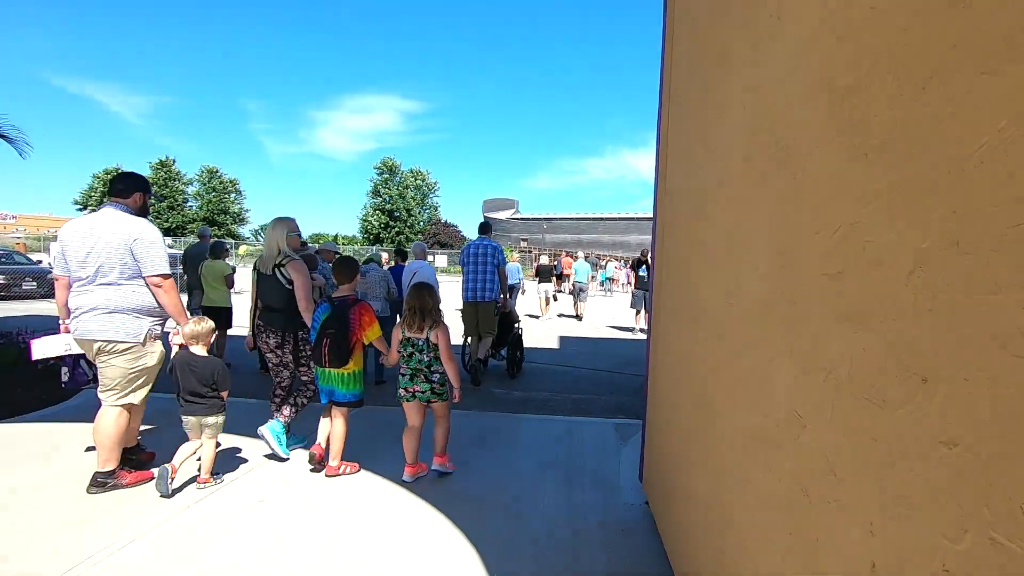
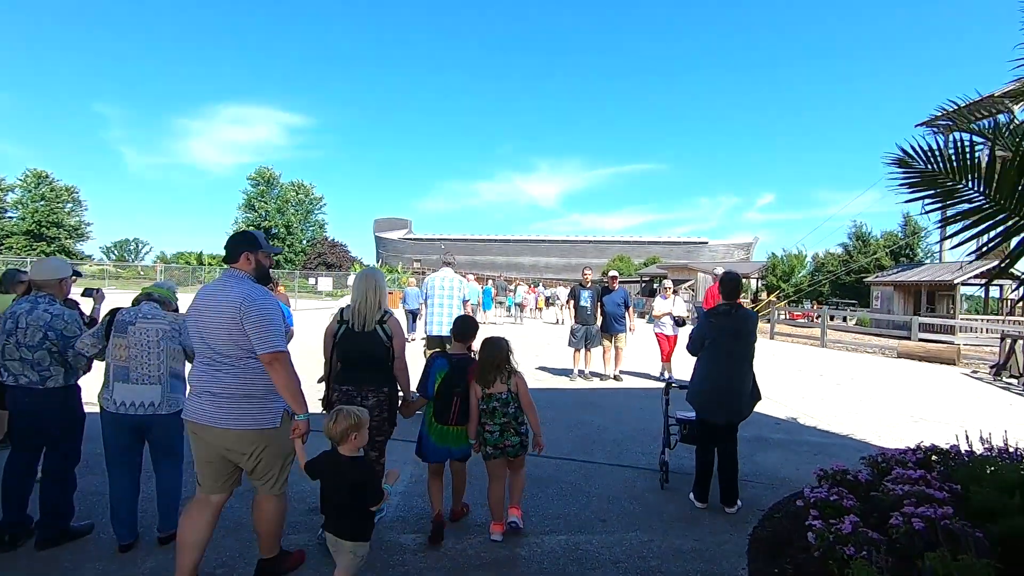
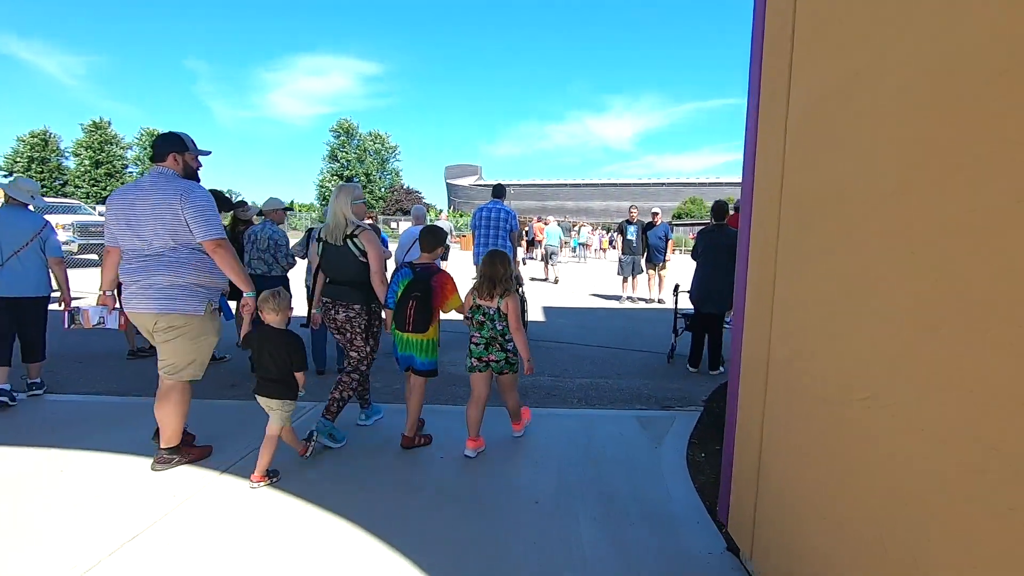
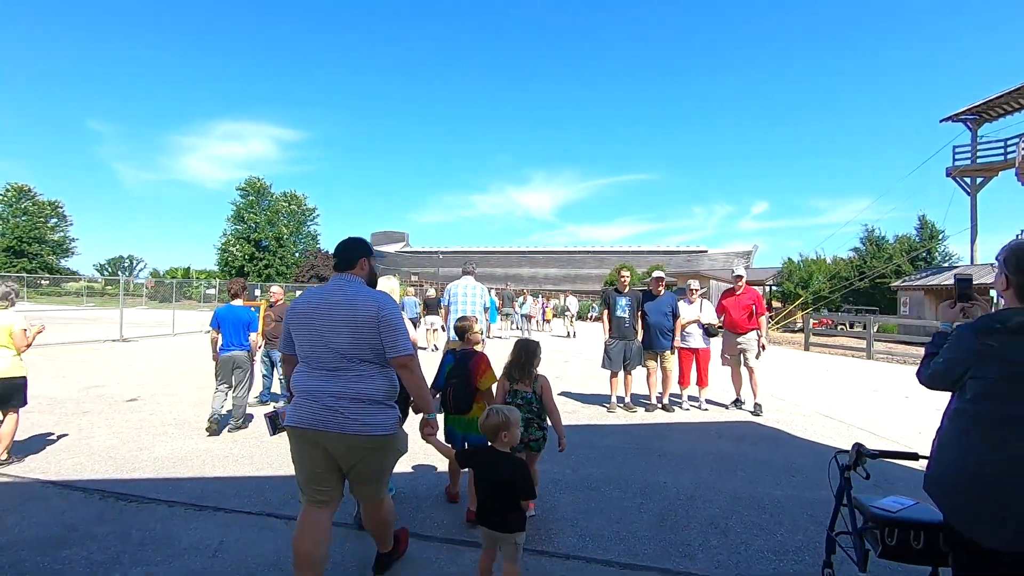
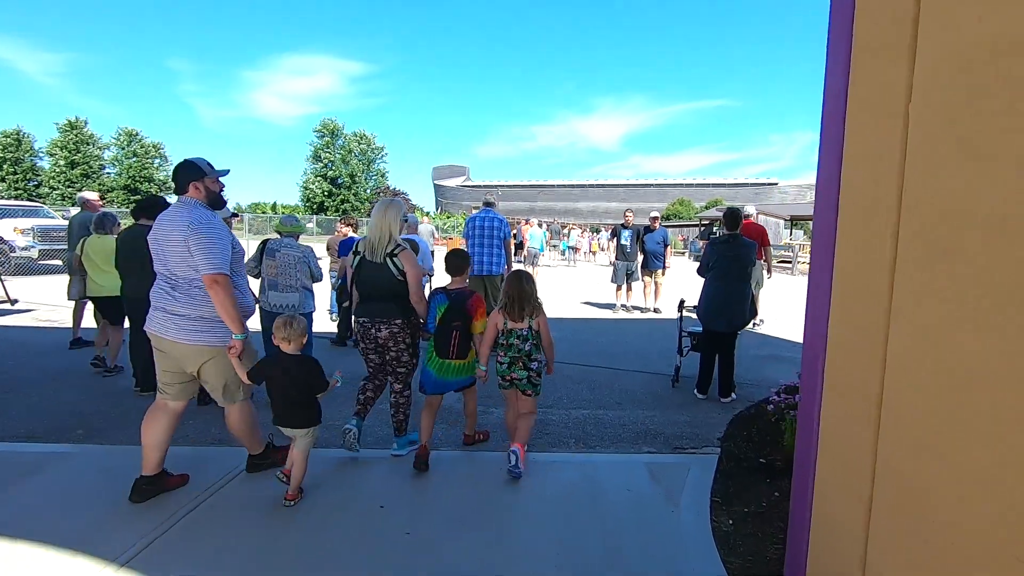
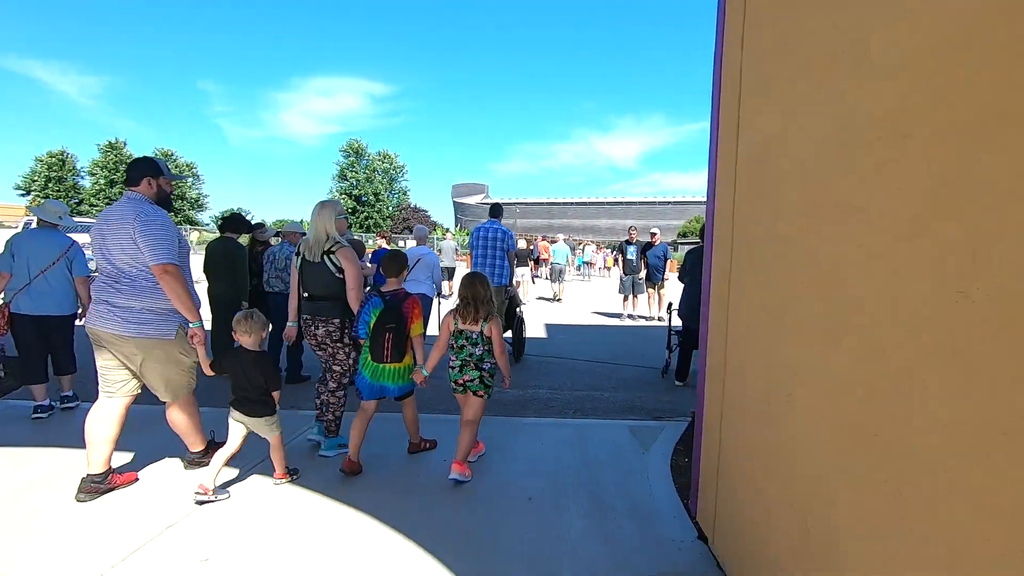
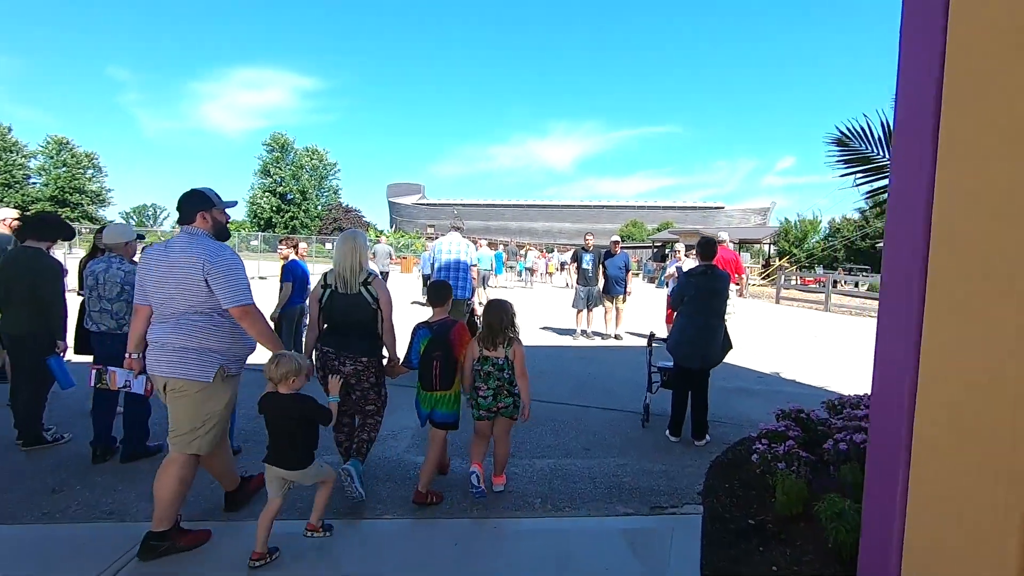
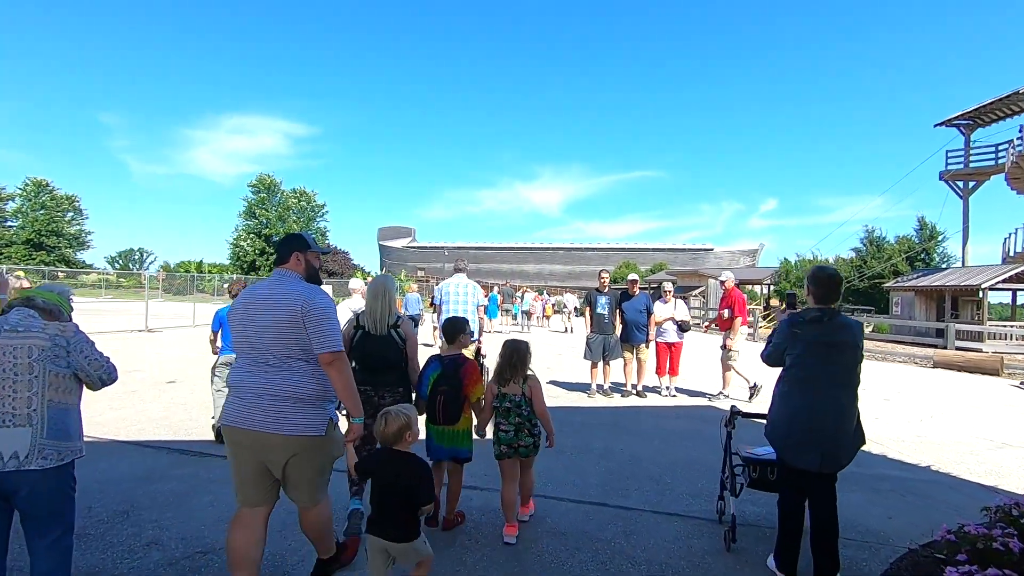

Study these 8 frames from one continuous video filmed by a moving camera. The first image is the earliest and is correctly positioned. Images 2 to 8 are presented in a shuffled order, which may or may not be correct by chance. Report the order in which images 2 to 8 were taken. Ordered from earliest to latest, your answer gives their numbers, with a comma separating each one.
6, 3, 5, 7, 2, 8, 4
